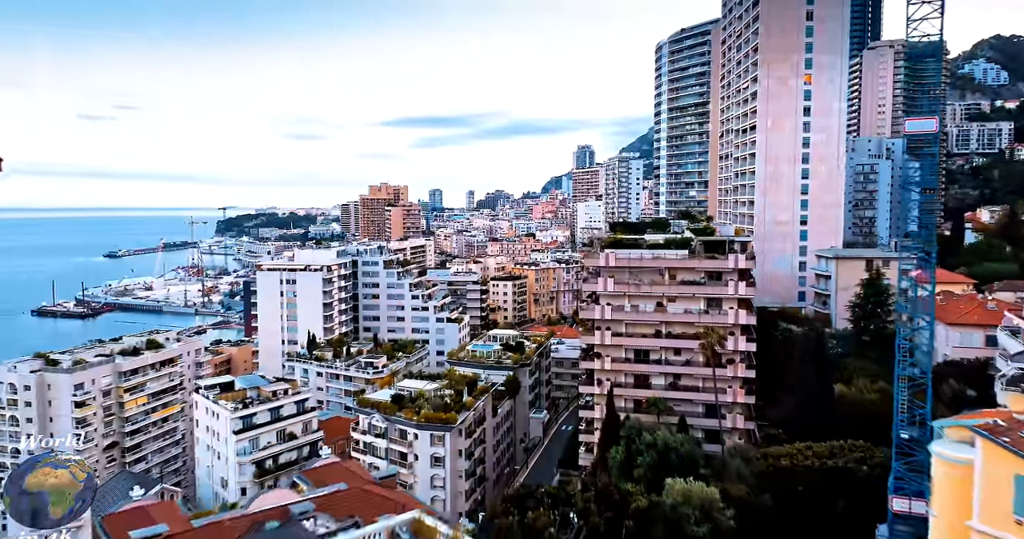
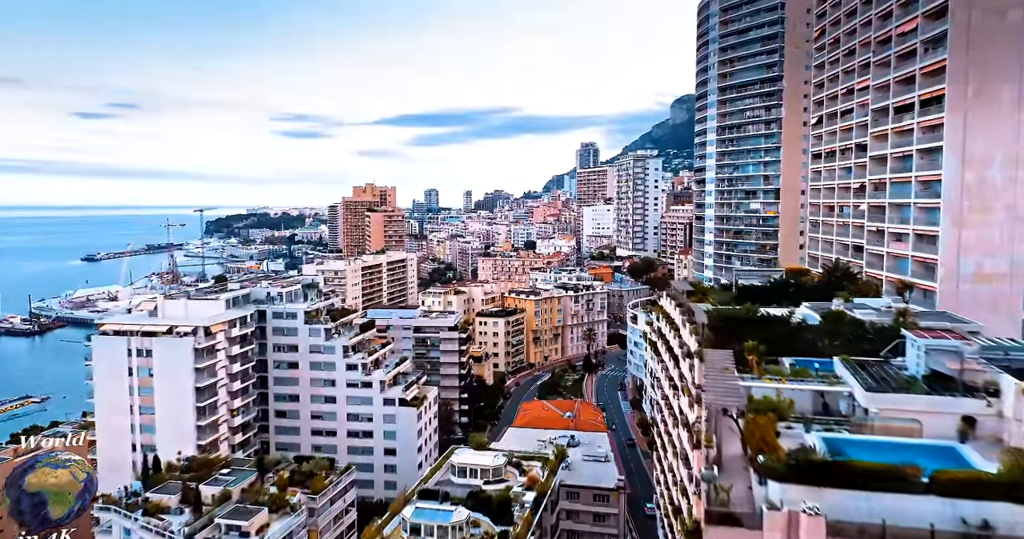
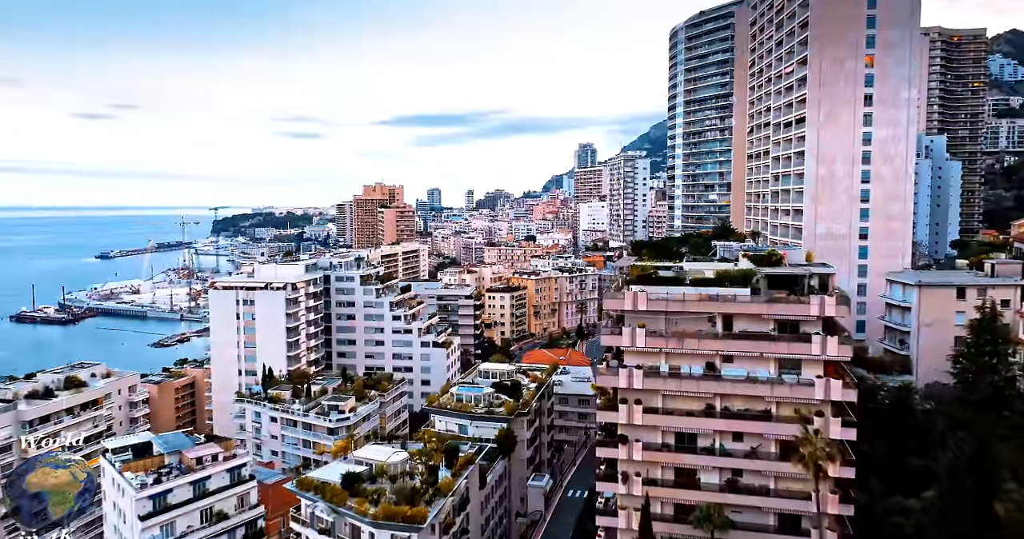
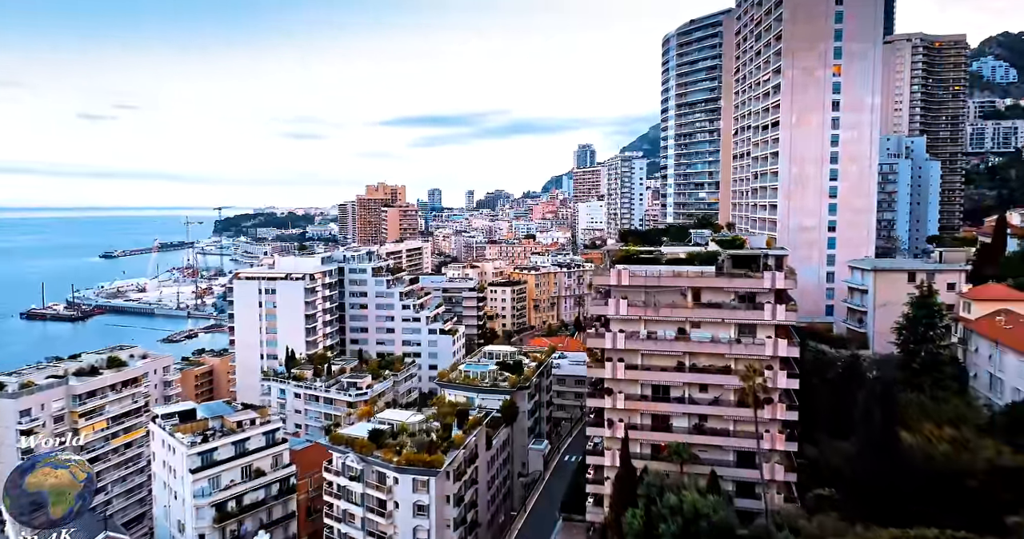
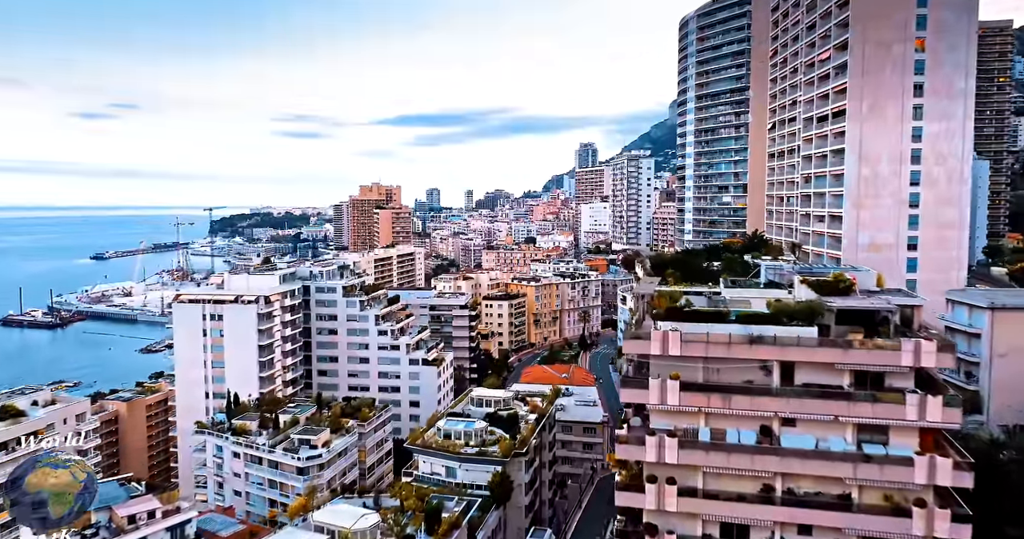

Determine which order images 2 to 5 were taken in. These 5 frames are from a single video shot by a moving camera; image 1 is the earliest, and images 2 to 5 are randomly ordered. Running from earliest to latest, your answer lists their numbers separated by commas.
4, 3, 5, 2
